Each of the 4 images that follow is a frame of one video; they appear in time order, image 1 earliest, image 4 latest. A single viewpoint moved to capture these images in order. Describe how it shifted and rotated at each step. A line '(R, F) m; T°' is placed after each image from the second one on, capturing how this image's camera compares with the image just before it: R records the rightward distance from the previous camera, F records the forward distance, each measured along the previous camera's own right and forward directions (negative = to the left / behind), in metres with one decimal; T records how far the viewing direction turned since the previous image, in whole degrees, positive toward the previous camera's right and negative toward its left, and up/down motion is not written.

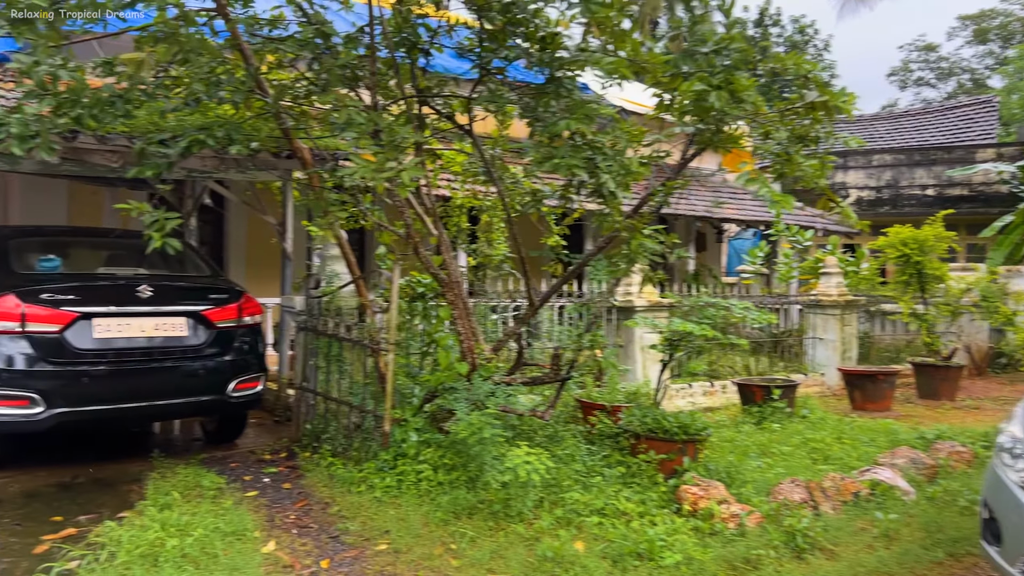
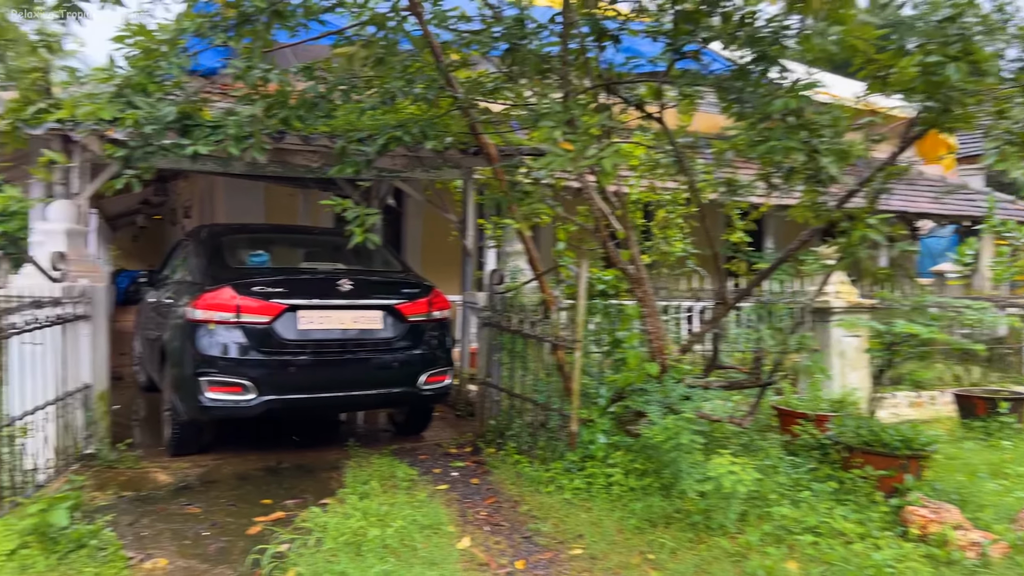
(-0.2, +0.1) m; -11°
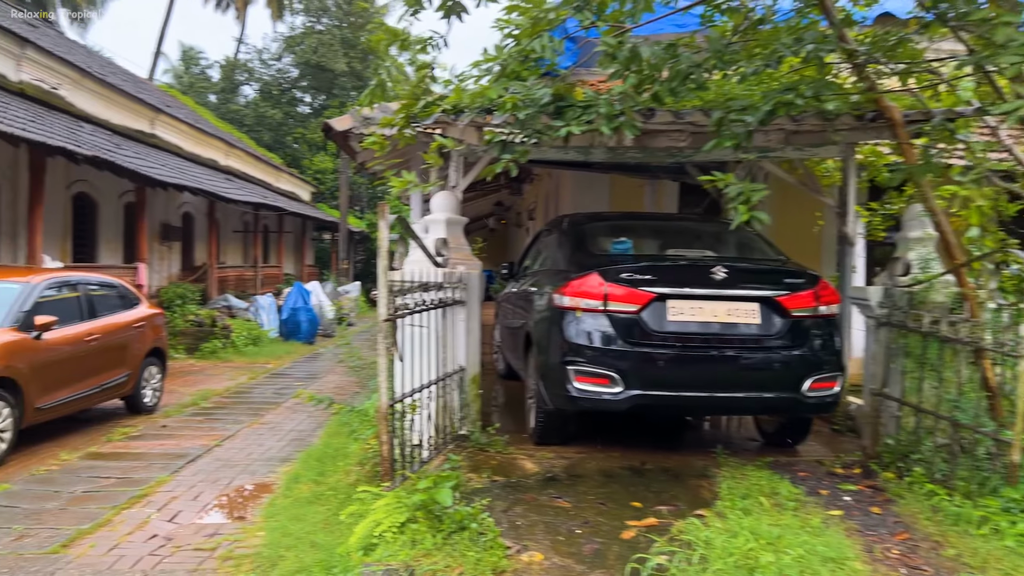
(-0.3, +0.3) m; -23°
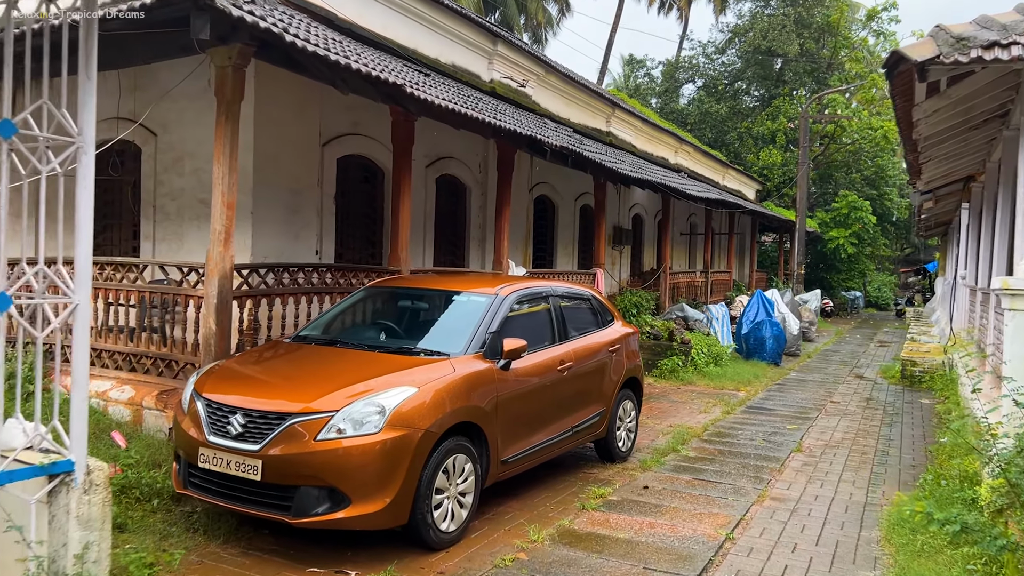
(-1.2, +2.0) m; -30°
